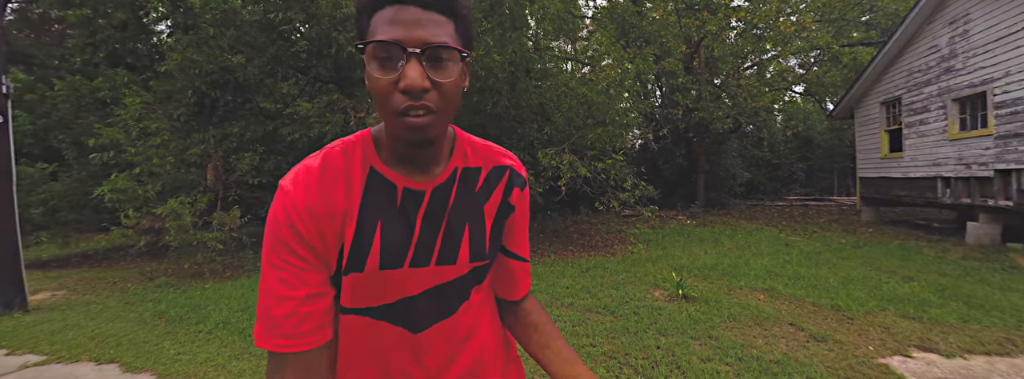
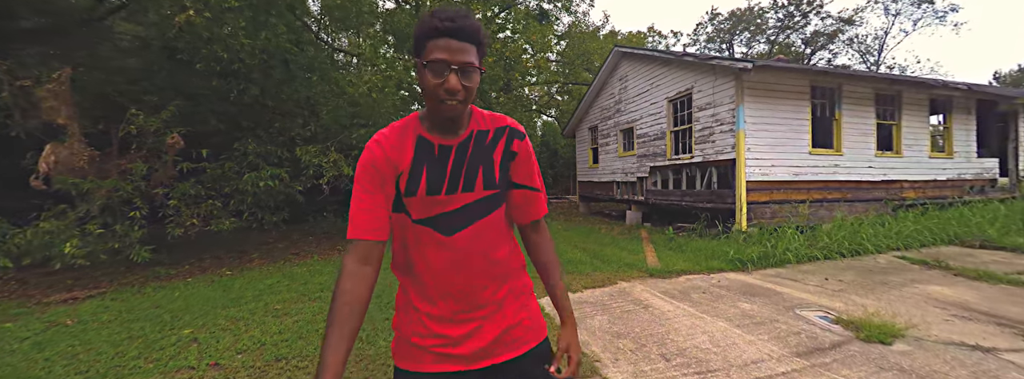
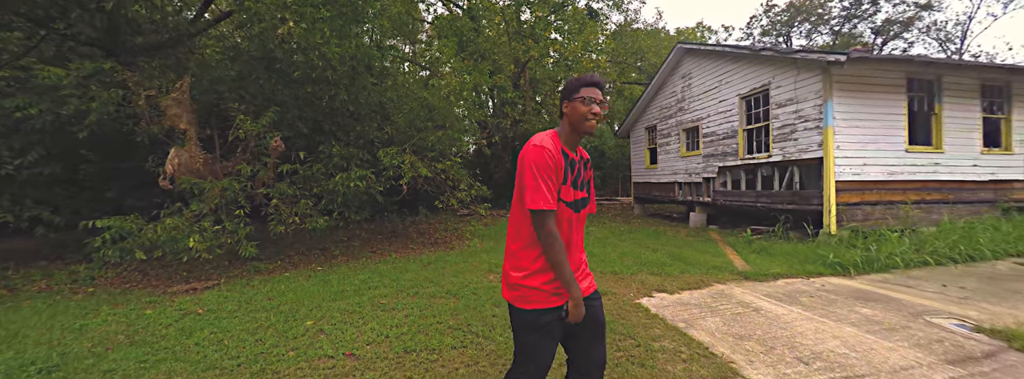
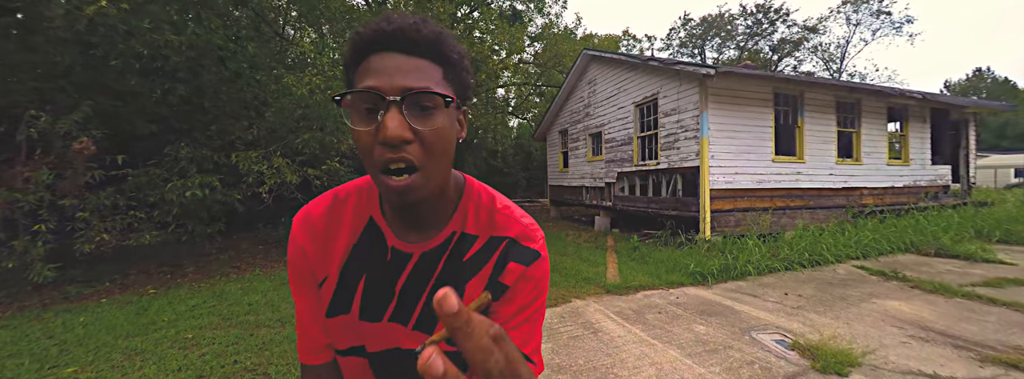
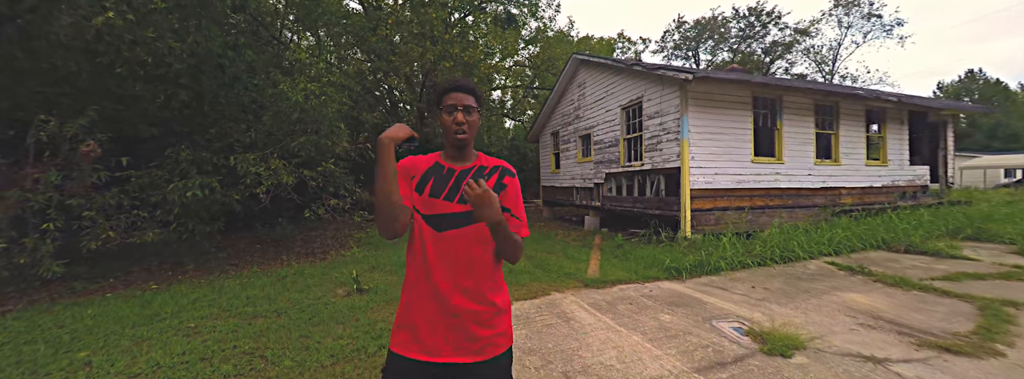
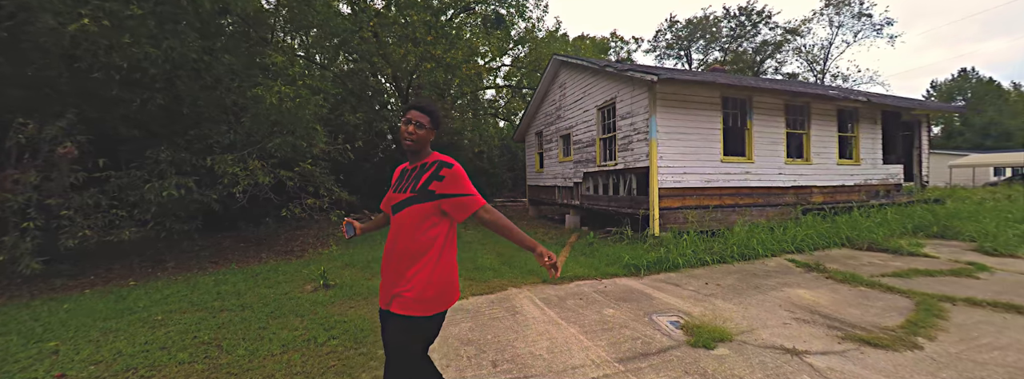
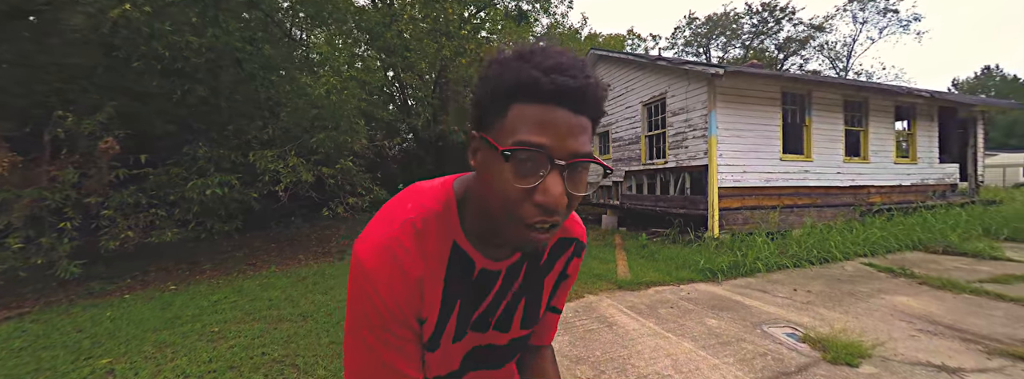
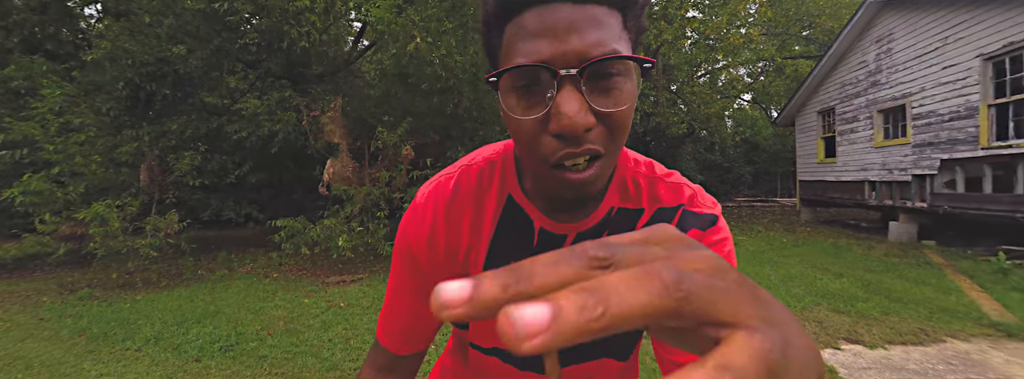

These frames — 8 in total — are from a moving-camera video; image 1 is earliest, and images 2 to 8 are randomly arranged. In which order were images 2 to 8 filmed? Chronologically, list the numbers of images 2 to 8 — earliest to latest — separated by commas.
8, 3, 2, 7, 4, 5, 6
